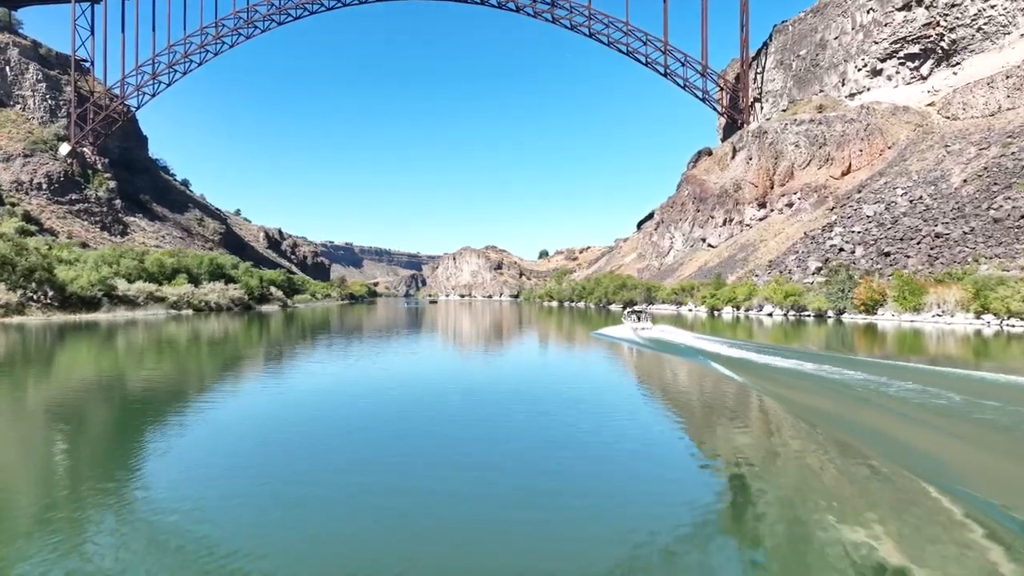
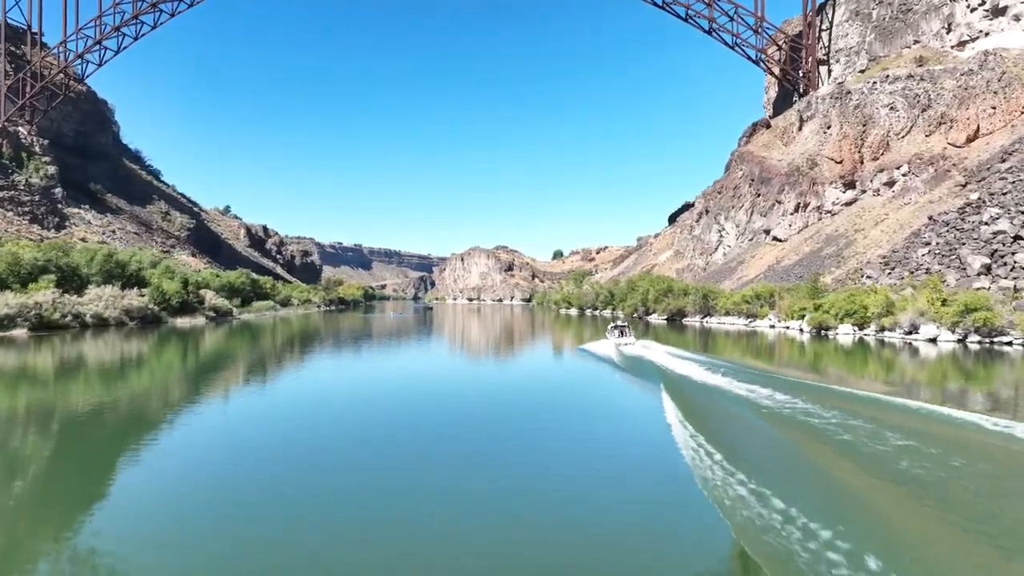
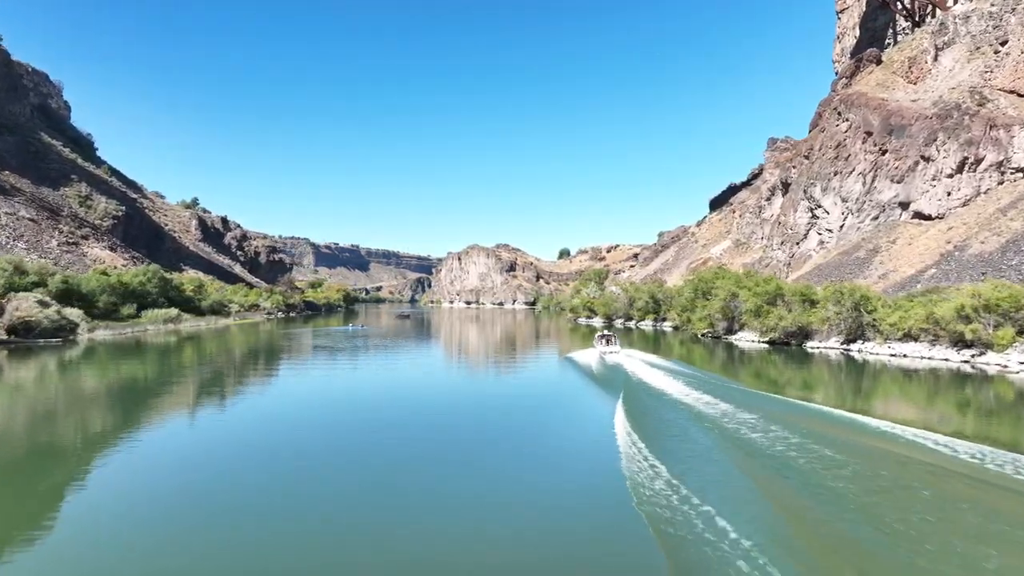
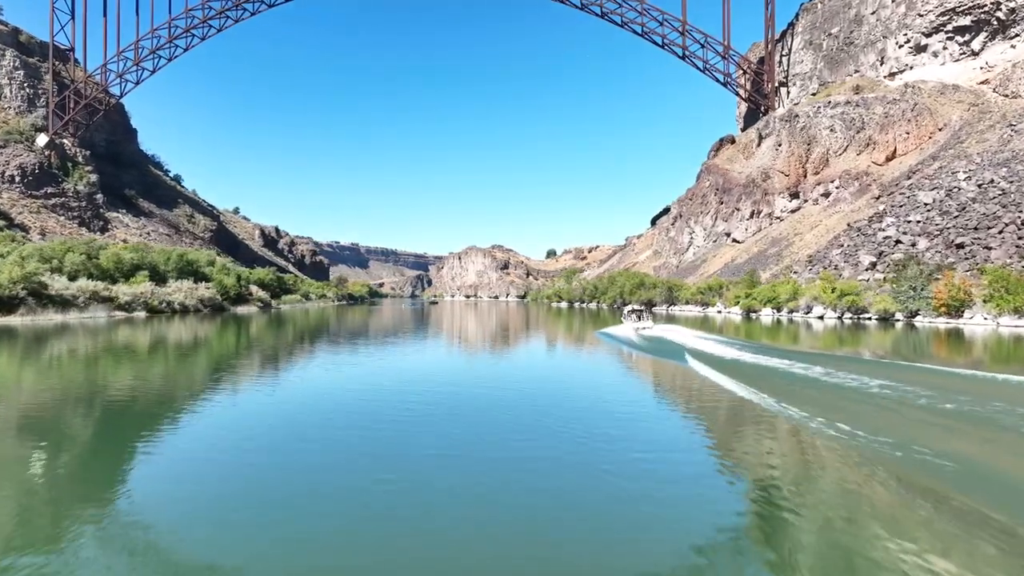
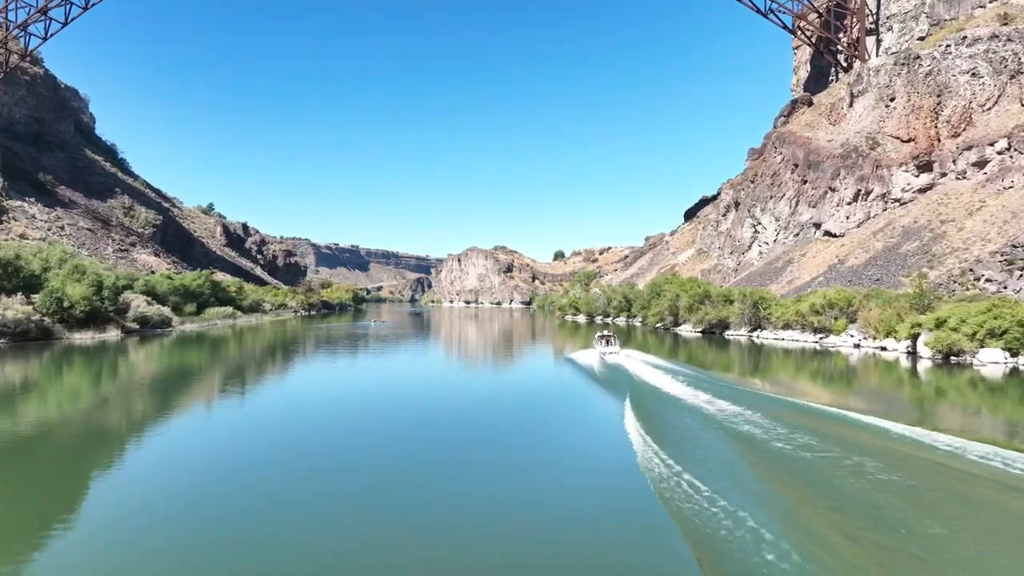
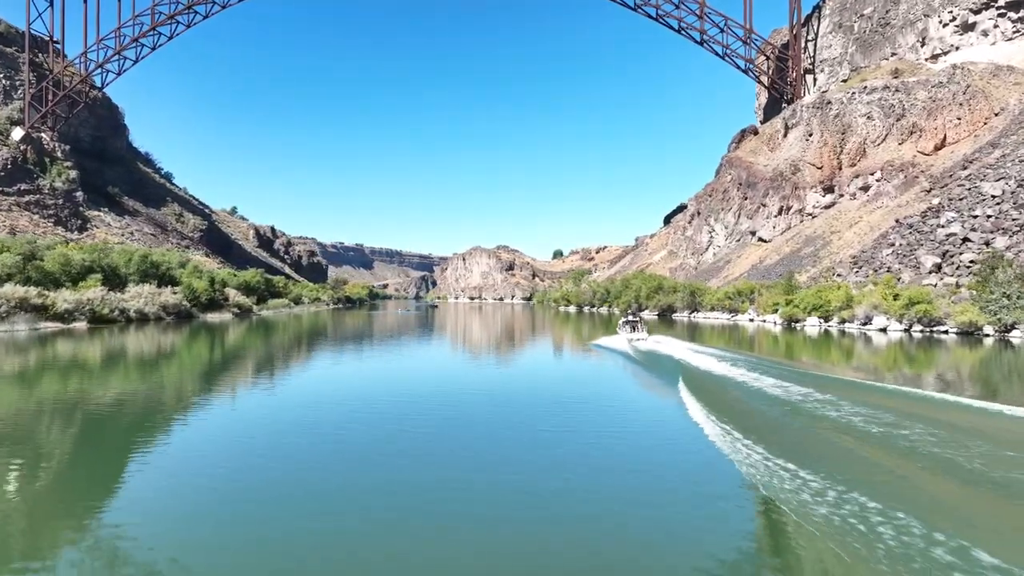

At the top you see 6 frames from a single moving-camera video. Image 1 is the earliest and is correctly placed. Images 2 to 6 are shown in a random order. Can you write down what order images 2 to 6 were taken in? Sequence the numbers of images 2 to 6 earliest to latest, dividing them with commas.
4, 6, 2, 5, 3
